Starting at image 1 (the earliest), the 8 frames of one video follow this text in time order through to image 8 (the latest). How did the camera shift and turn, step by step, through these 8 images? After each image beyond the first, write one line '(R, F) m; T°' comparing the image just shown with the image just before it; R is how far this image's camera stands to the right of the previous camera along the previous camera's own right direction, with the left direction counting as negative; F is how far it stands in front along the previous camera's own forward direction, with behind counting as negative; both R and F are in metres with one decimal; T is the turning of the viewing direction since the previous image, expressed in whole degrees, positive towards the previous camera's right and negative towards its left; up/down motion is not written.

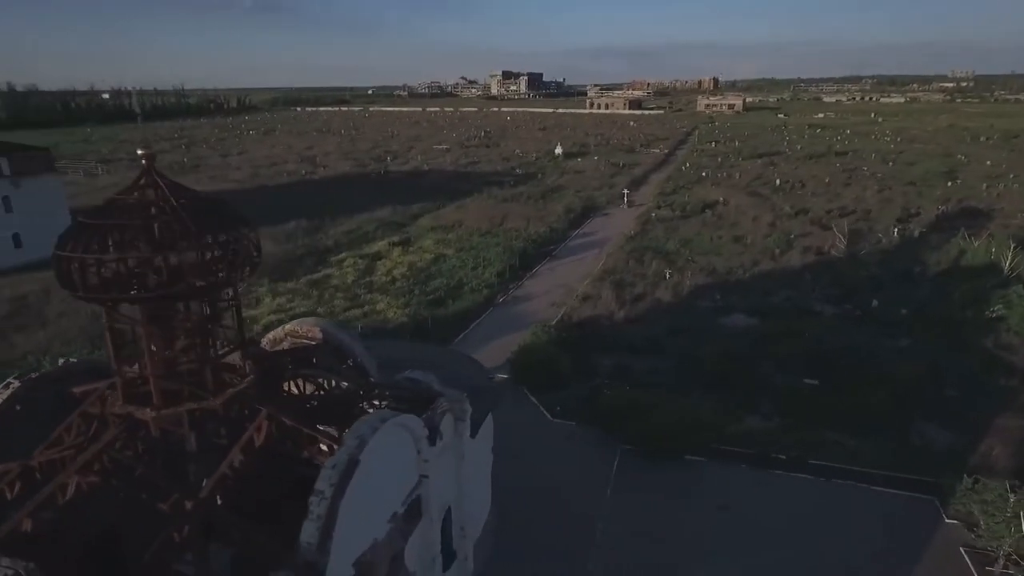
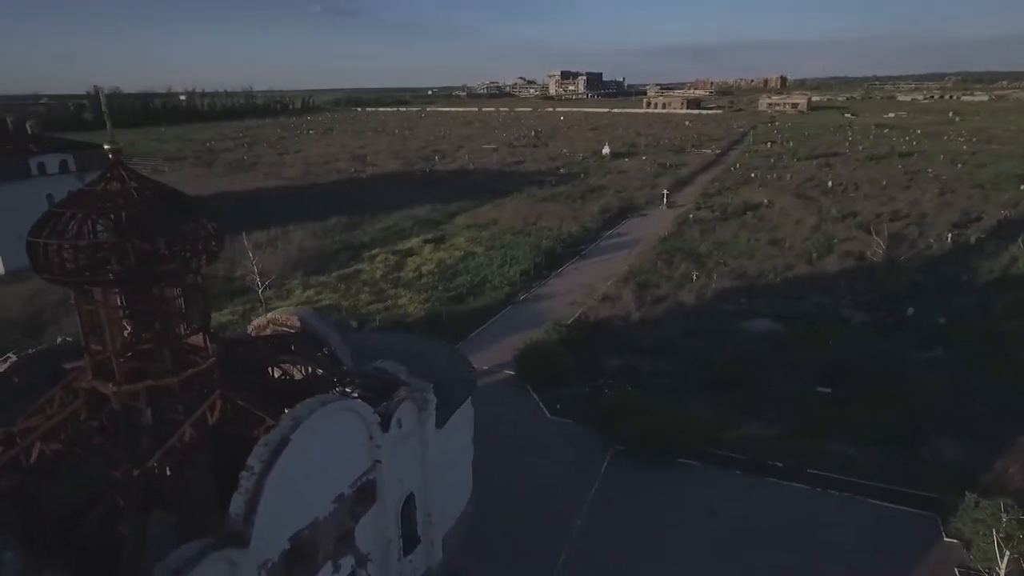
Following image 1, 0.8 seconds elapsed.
(+1.7, -0.1) m; -5°
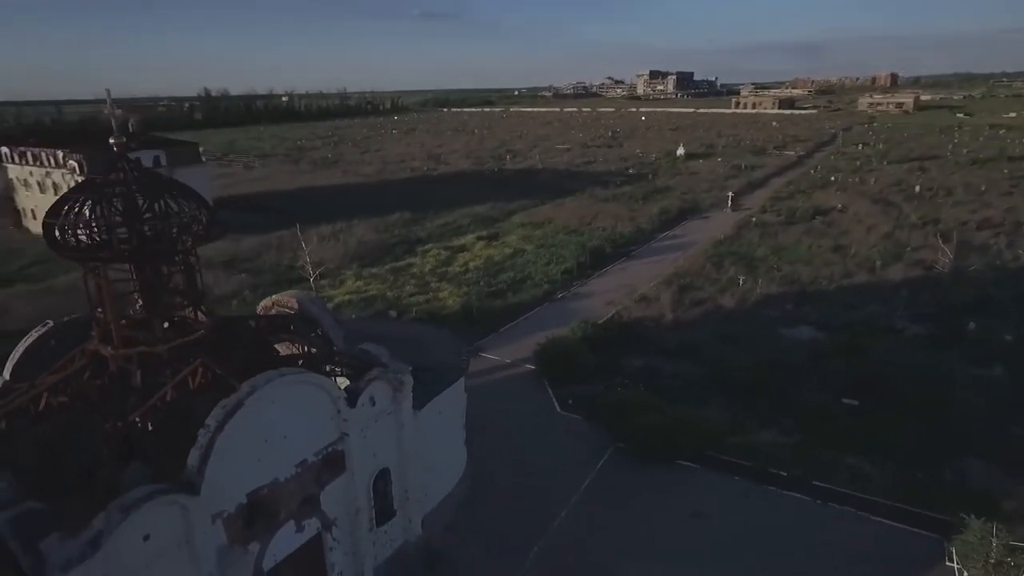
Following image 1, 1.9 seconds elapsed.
(+2.1, -0.3) m; -8°
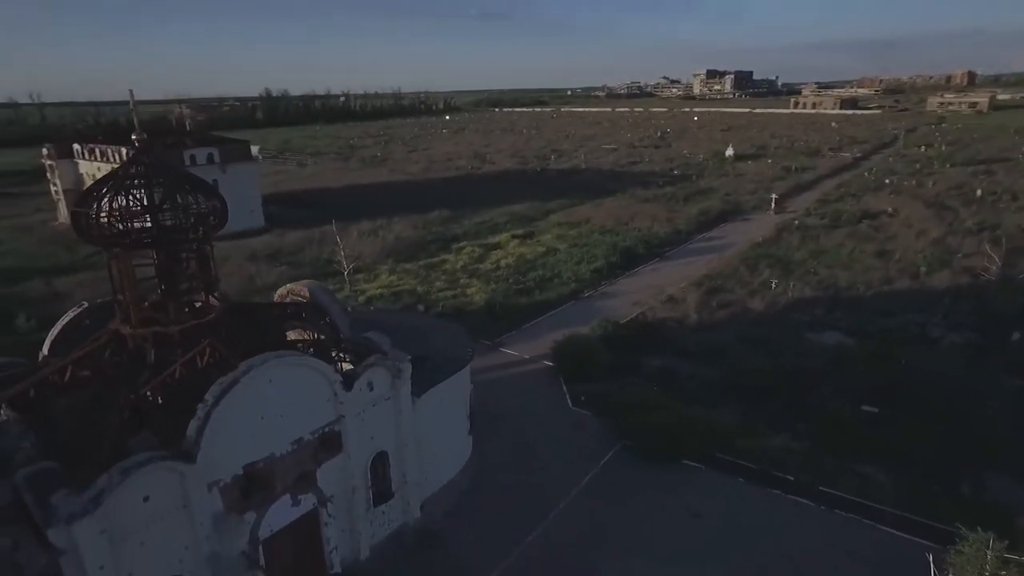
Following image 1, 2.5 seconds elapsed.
(+1.1, -0.3) m; -5°
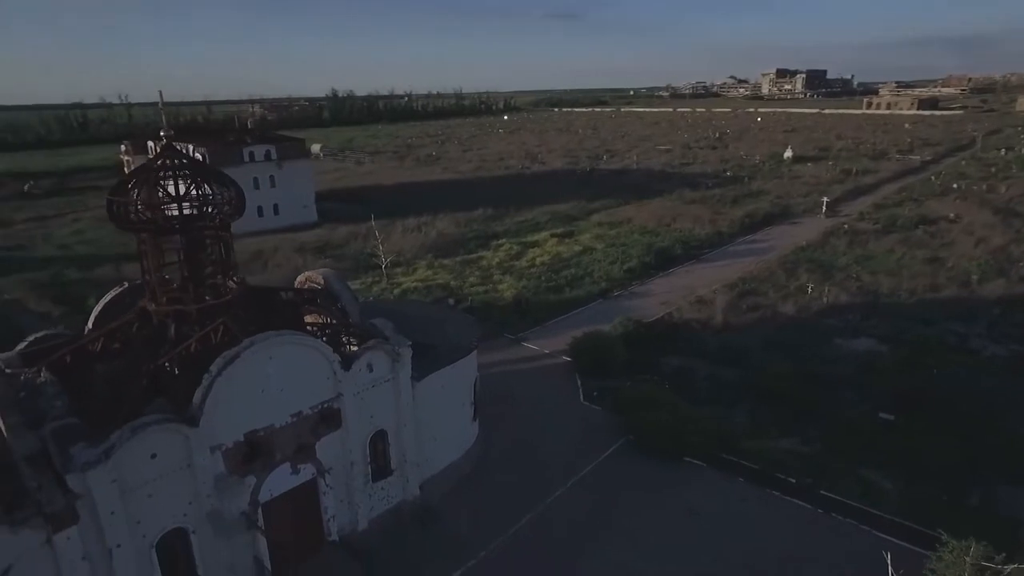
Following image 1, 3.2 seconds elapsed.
(+1.4, -0.5) m; -5°
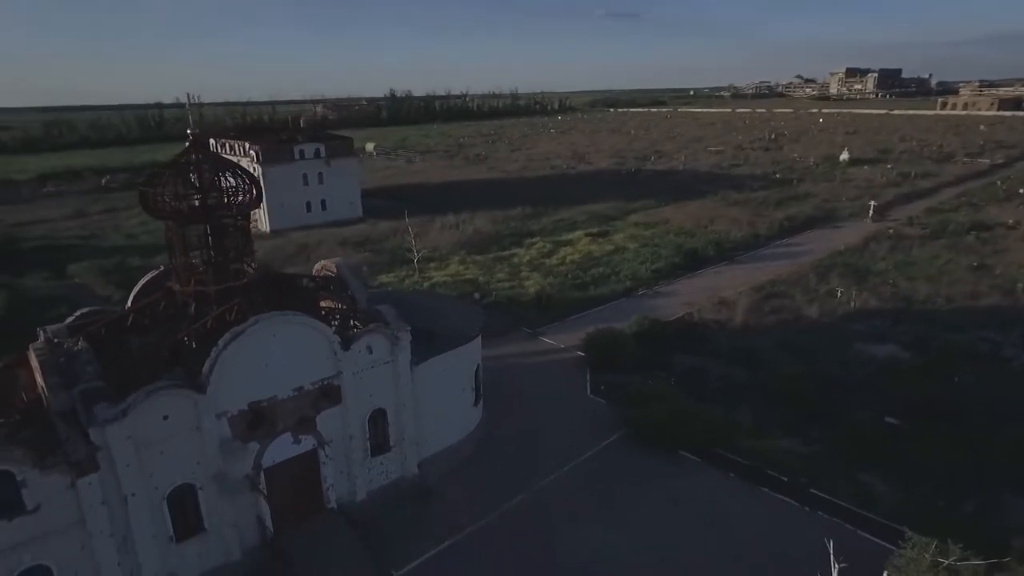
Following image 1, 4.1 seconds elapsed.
(+1.4, -0.7) m; -5°
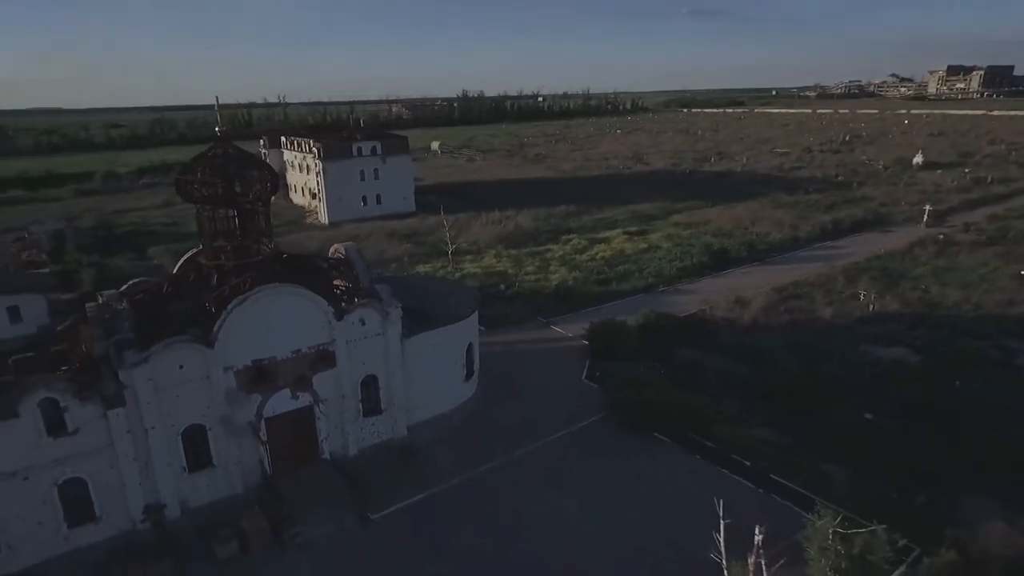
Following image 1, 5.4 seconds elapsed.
(+2.4, -1.4) m; -7°
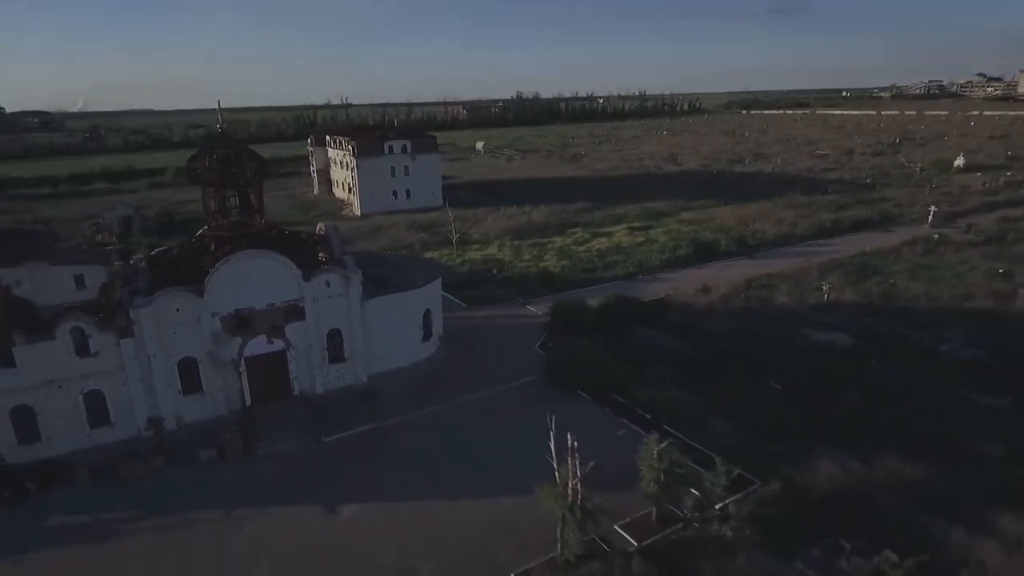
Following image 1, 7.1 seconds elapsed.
(+3.9, -2.9) m; -6°
